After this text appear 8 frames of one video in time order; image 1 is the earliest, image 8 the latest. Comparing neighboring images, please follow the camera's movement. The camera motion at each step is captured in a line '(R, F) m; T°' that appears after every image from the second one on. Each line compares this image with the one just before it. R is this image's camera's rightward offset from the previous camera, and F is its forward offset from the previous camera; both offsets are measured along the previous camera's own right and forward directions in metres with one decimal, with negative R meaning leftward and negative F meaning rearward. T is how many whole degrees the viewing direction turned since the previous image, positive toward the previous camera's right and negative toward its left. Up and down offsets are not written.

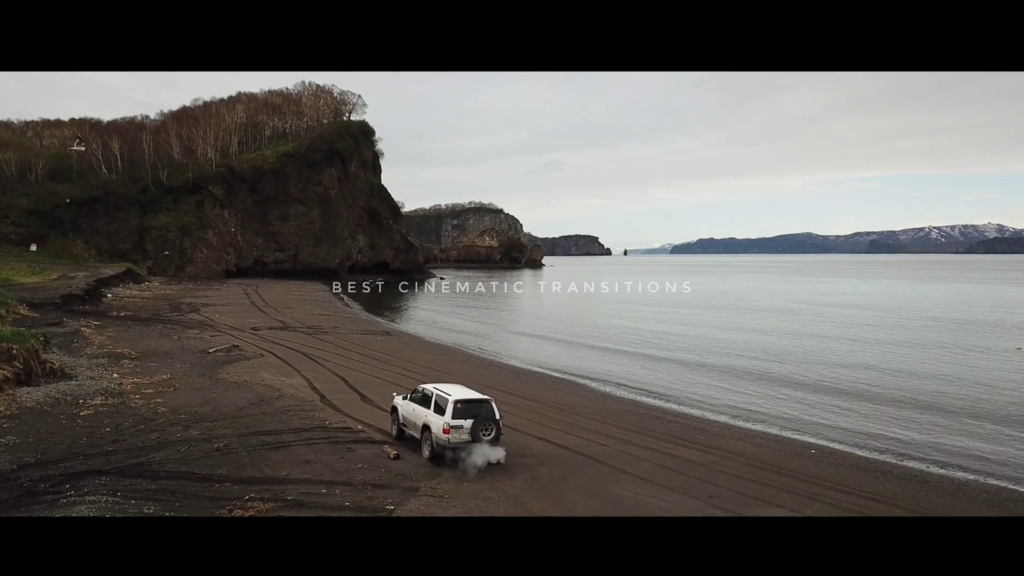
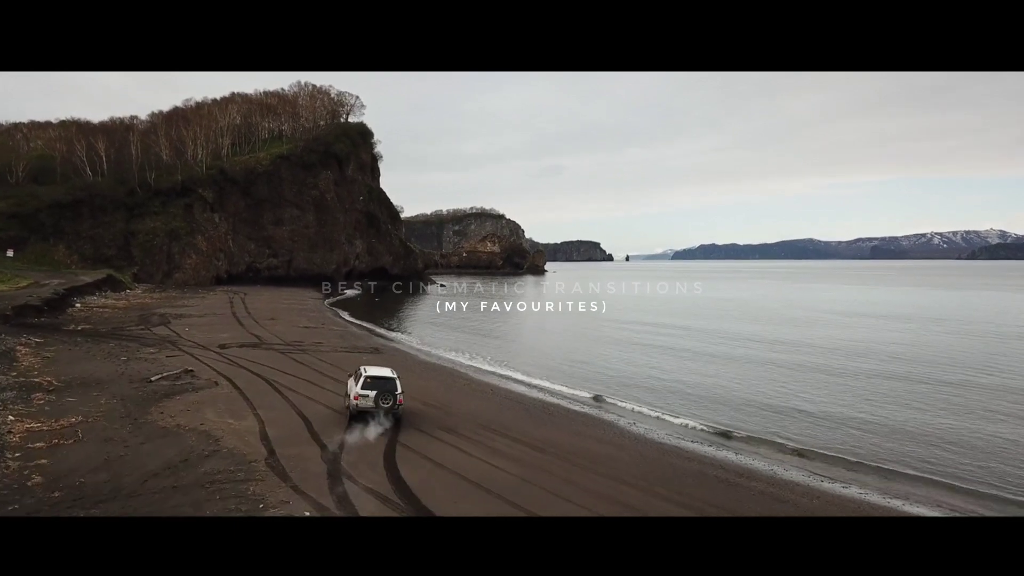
(-0.2, +3.9) m; 0°
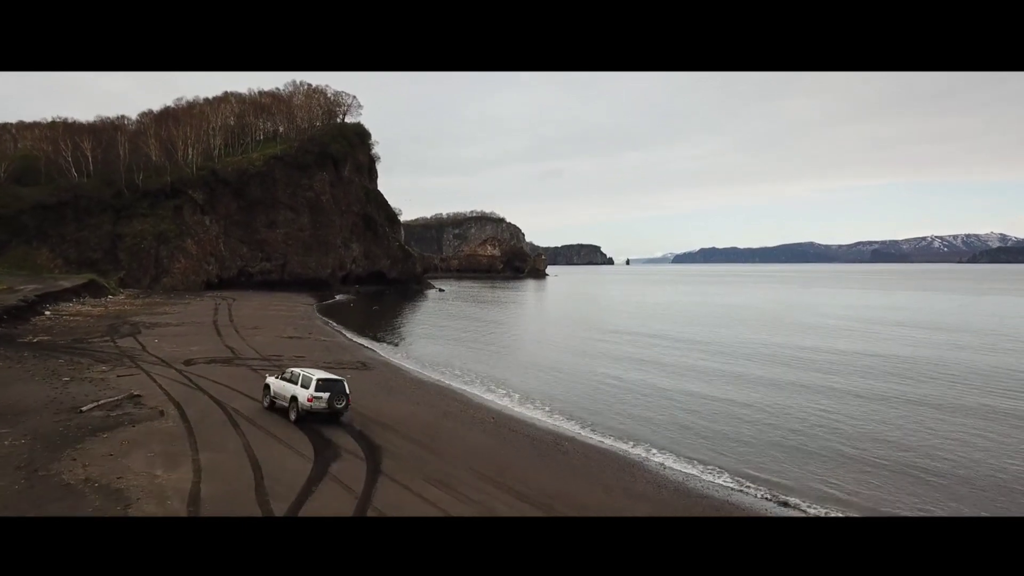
(-0.1, +3.0) m; 0°
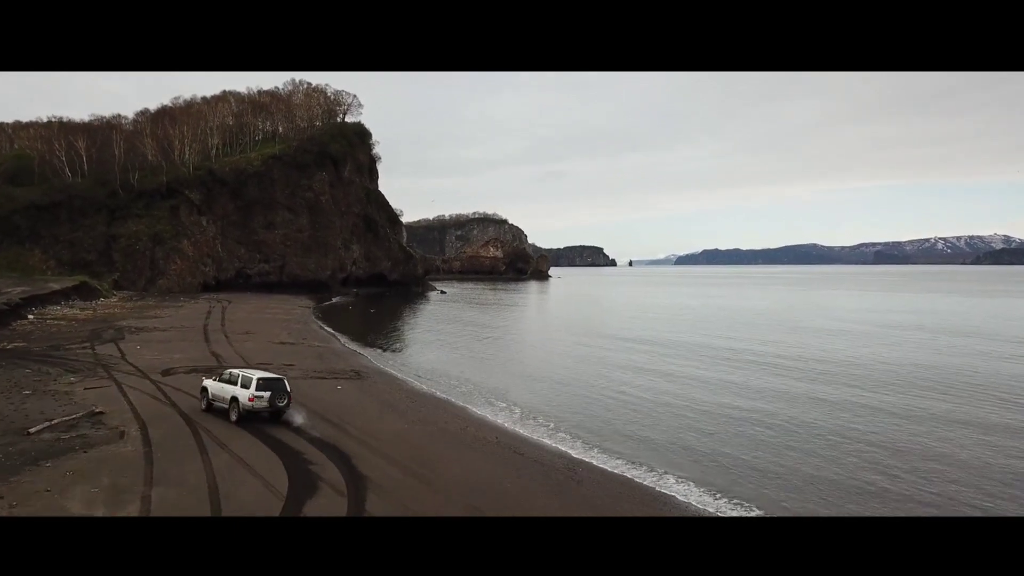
(-0.1, +1.8) m; 0°
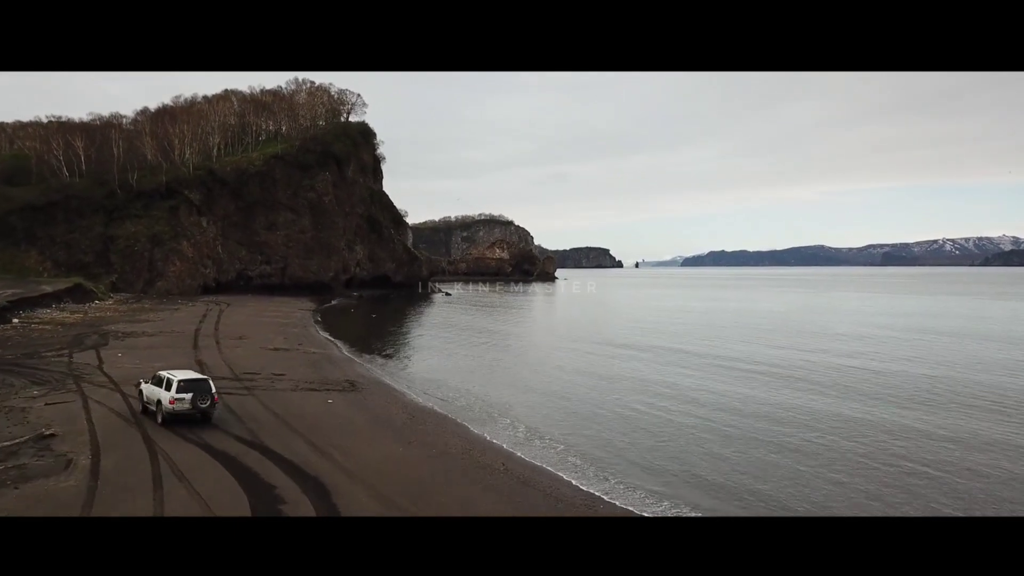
(-0.2, +2.1) m; -1°
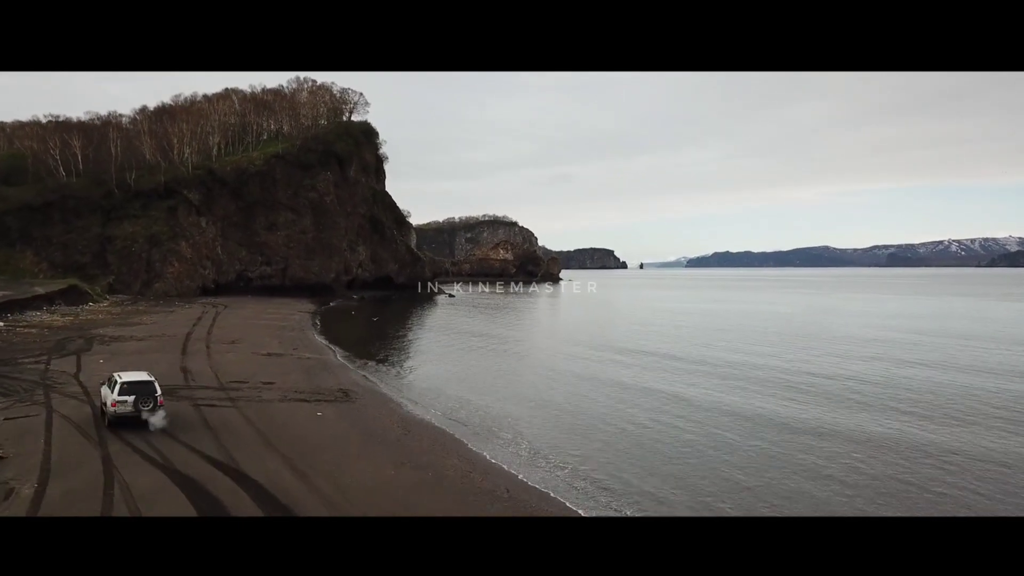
(-0.1, +1.6) m; 0°
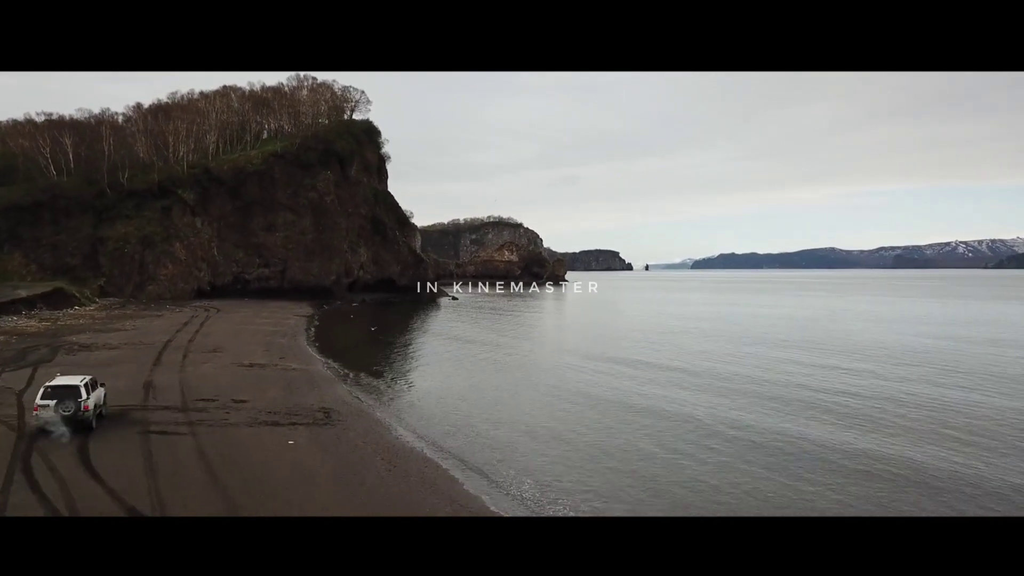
(-0.1, +2.8) m; -1°
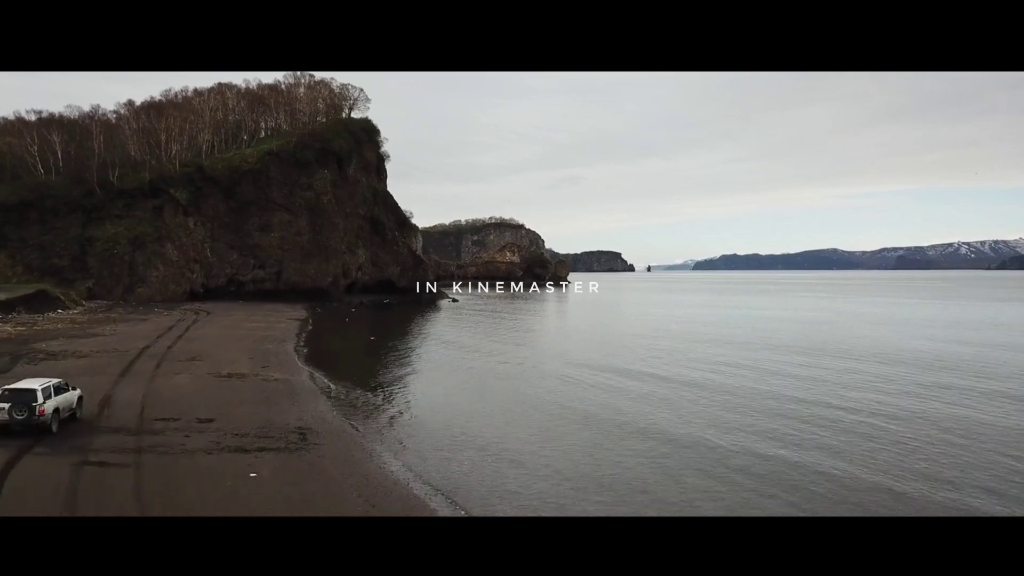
(0.0, +2.2) m; 0°
